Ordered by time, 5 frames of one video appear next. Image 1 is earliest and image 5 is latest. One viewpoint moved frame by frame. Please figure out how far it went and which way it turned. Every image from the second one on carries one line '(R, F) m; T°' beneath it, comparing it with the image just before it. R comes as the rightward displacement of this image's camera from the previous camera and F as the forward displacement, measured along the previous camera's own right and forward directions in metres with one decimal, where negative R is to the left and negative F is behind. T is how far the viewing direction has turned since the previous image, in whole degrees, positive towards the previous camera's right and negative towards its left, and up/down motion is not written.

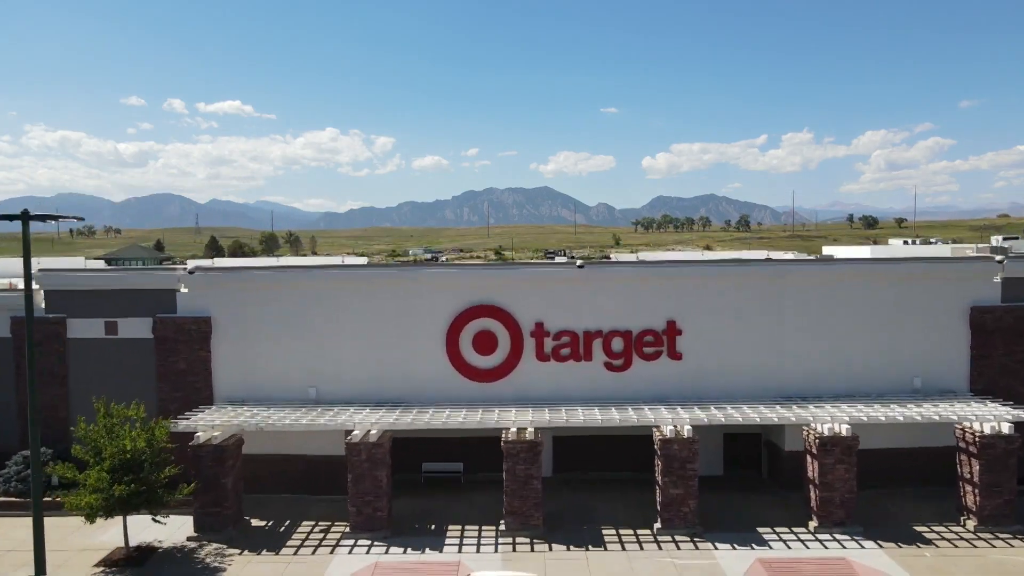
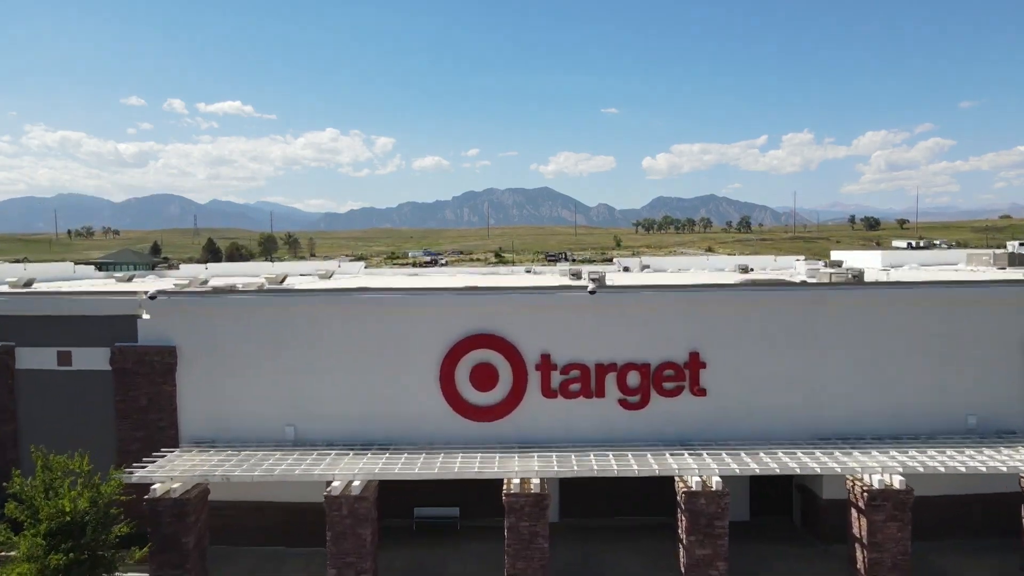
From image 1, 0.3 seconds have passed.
(0.0, +0.9) m; 0°
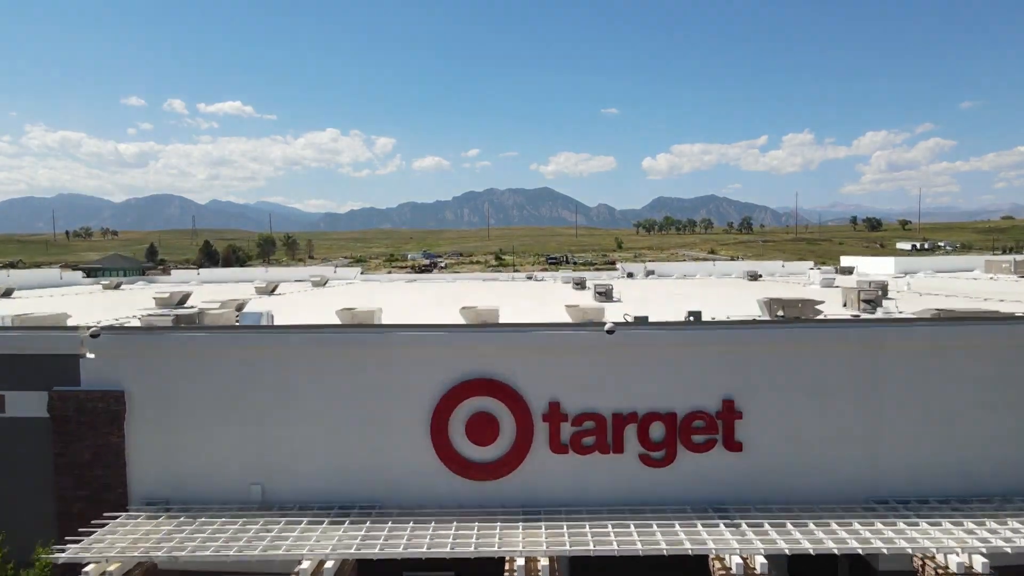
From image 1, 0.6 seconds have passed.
(0.0, +1.0) m; 0°
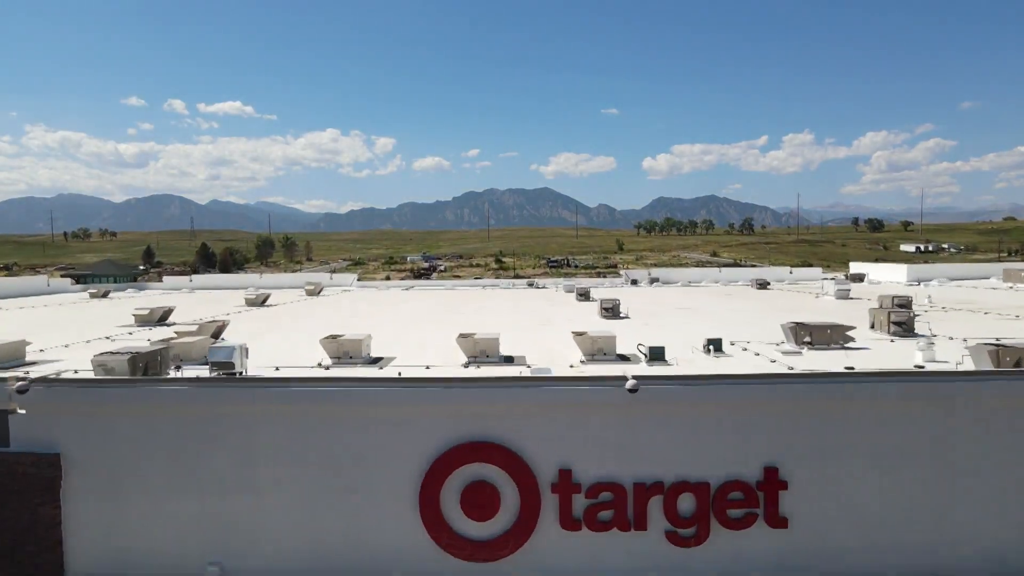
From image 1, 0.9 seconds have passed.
(0.0, +0.9) m; 0°
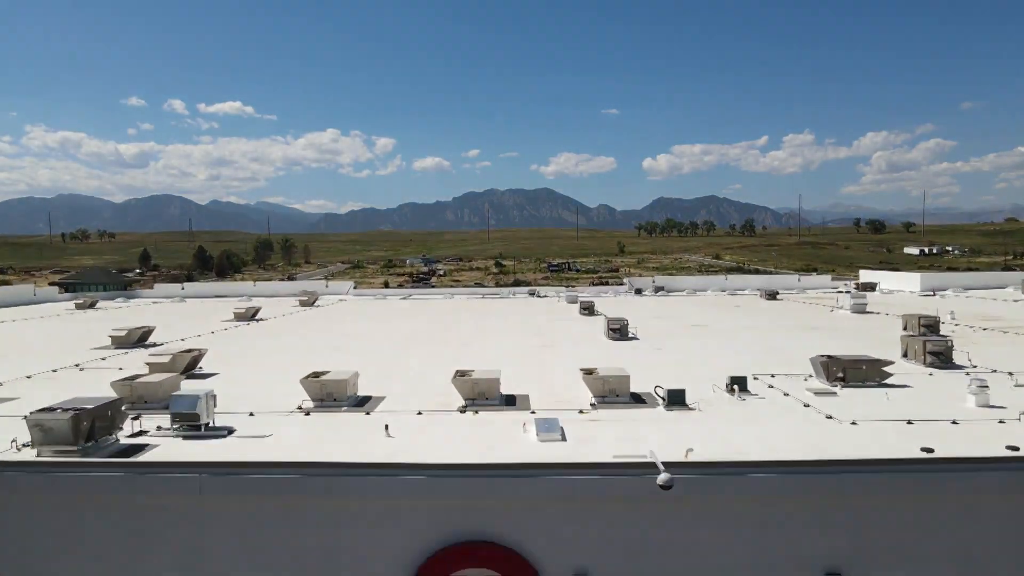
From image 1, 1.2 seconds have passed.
(0.0, +0.9) m; 0°
